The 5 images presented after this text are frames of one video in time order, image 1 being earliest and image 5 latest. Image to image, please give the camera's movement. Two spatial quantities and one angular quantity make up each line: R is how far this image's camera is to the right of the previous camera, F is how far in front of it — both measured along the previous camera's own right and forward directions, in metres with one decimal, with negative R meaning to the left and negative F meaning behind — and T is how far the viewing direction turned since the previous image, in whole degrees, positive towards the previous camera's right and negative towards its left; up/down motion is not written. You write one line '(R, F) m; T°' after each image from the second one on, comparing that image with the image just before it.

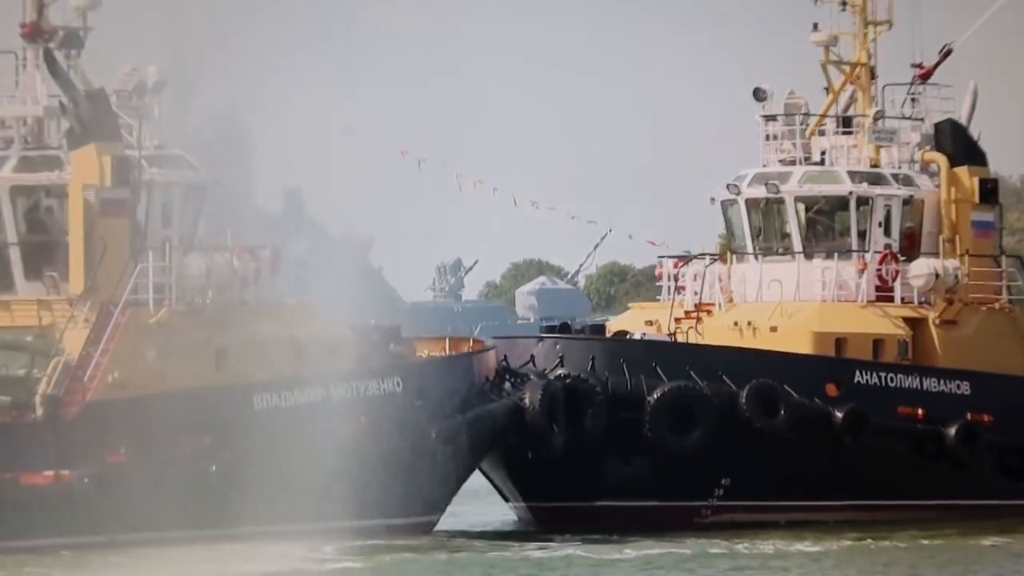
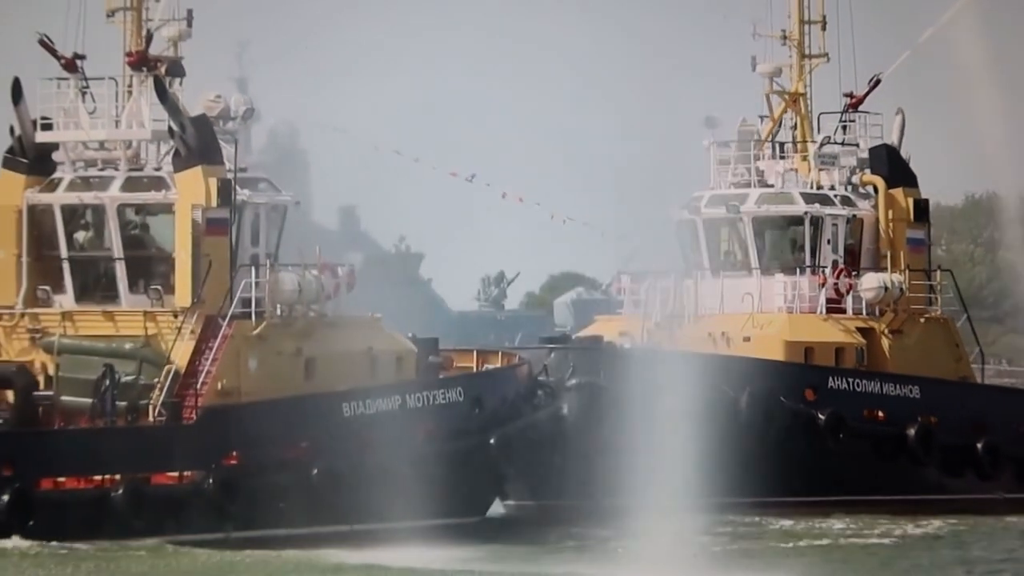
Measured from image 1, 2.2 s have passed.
(+0.1, -0.8) m; -2°
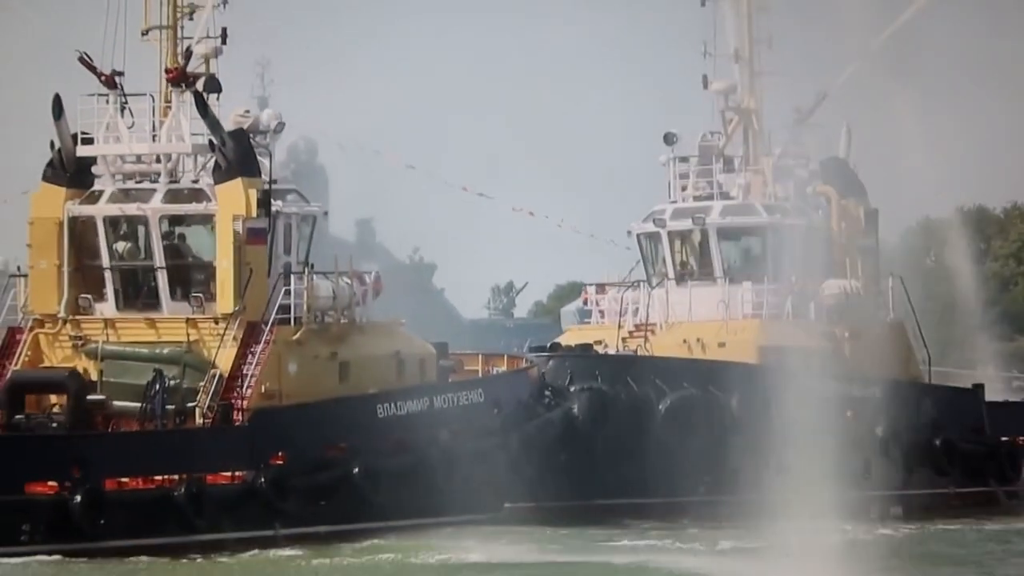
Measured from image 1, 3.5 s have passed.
(0.0, -0.6) m; 0°
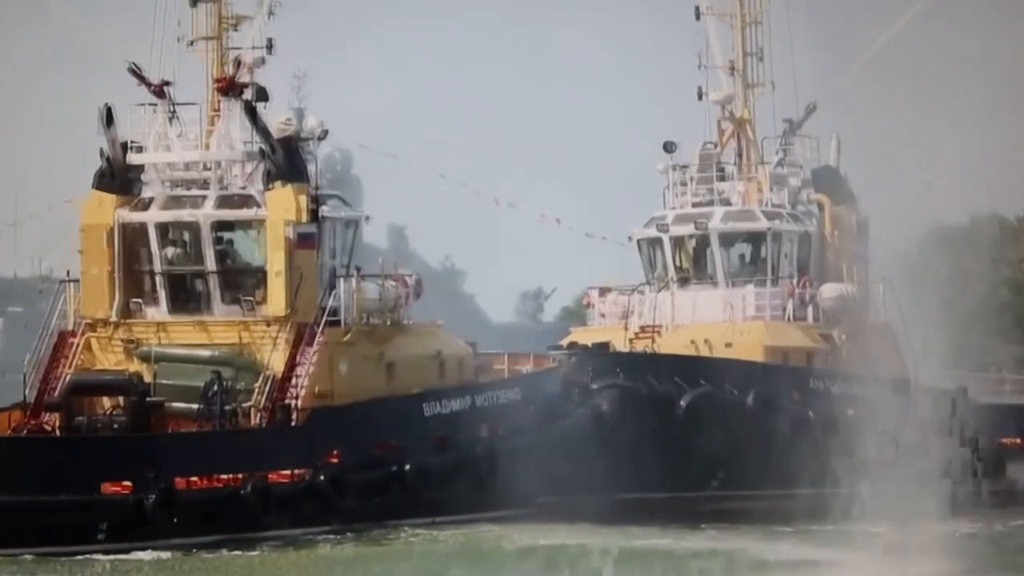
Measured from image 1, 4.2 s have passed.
(0.0, -0.4) m; -1°
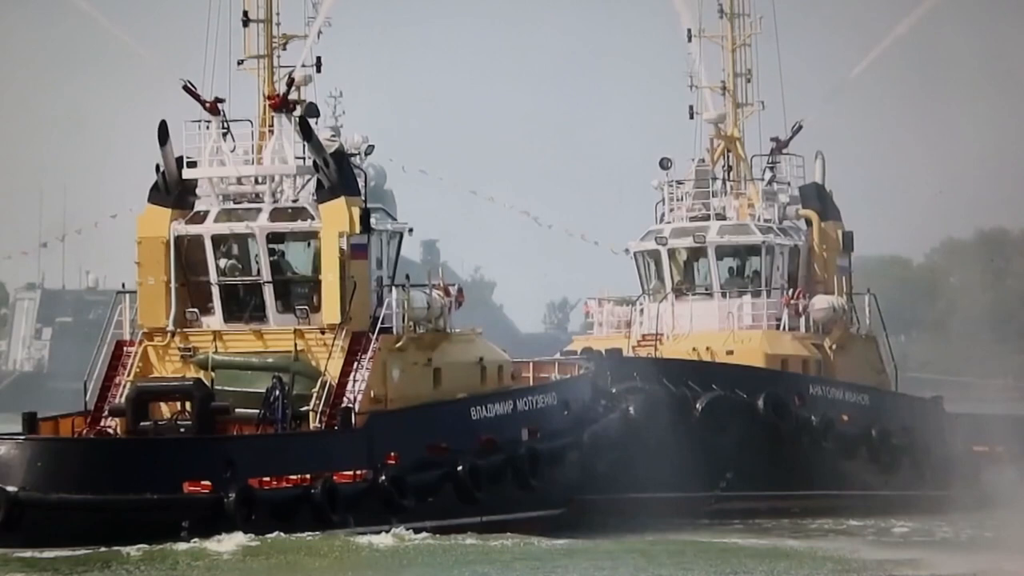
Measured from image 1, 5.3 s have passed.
(0.0, -0.6) m; -1°
